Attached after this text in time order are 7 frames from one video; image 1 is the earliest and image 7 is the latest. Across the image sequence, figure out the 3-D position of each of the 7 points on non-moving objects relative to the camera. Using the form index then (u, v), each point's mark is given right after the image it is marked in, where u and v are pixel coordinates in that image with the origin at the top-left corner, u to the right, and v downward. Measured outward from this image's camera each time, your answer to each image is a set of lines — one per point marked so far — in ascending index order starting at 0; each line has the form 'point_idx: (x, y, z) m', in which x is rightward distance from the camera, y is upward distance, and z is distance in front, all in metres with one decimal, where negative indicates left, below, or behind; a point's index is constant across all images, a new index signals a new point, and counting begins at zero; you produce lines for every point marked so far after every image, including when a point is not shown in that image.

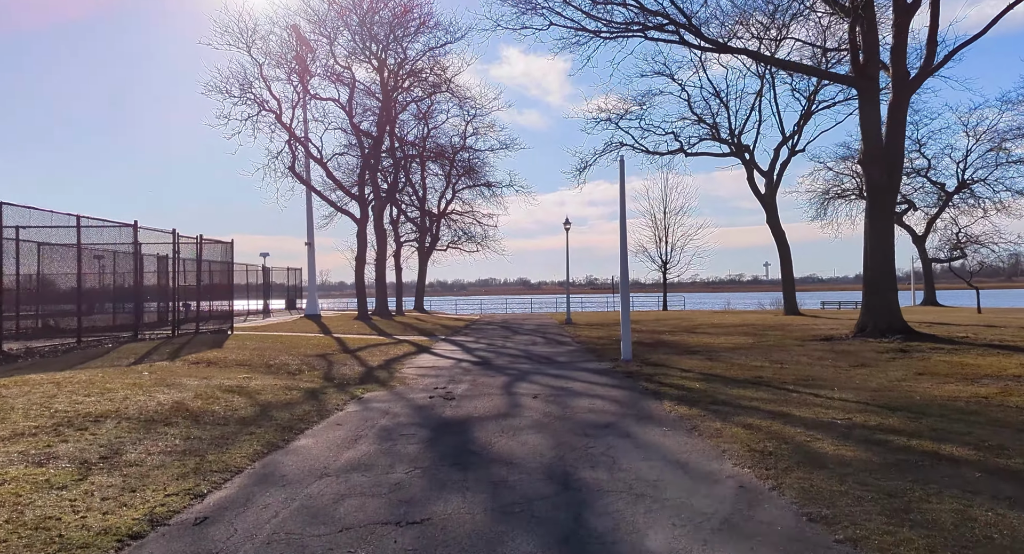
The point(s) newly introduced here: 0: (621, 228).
0: (+2.6, +1.1, +16.3) m
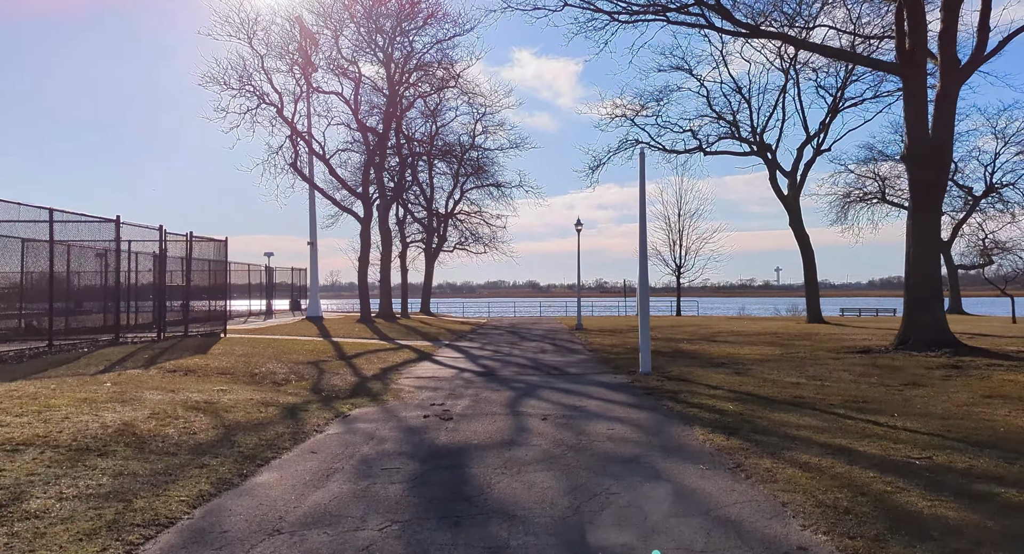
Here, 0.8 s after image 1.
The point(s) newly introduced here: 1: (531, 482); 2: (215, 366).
0: (+2.7, +1.0, +14.9) m
1: (+0.2, -1.9, +6.4) m
2: (-6.2, -1.9, +14.5) m
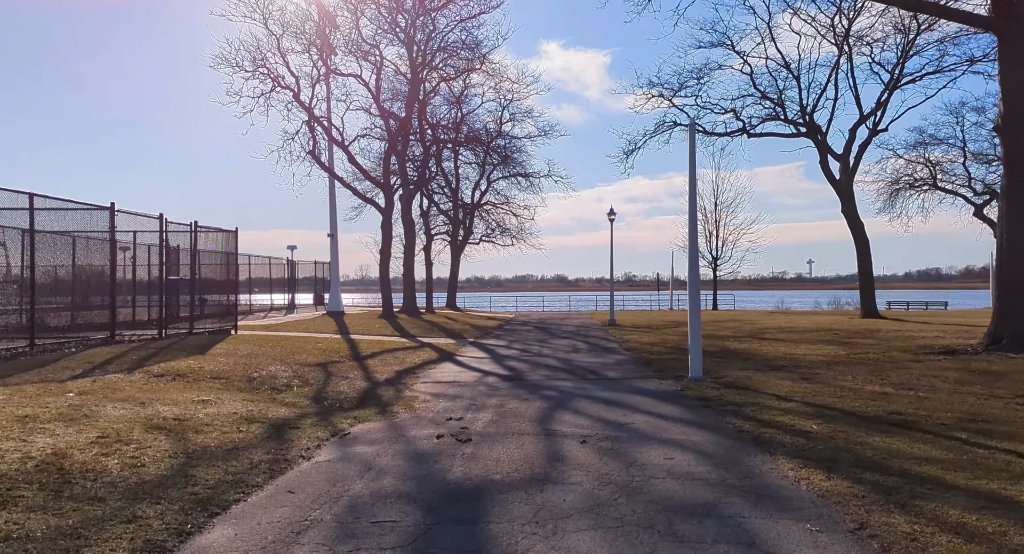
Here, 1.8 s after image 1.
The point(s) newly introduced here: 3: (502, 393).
0: (+3.3, +1.2, +12.9) m
1: (+0.4, -1.8, +4.6) m
2: (-5.6, -1.7, +12.9) m
3: (-0.2, -2.0, +12.1) m
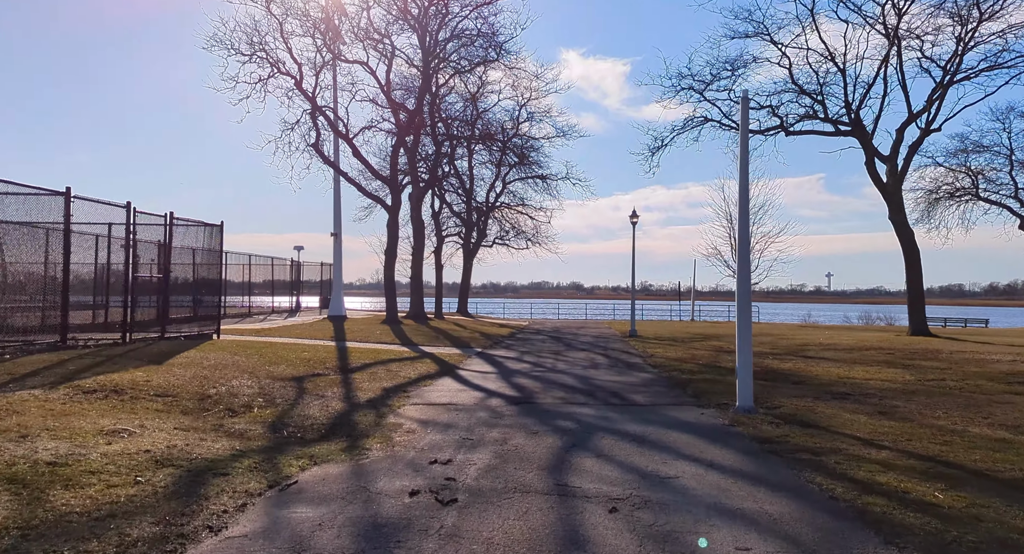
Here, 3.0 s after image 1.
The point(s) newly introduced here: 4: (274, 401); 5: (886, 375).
0: (+3.5, +1.1, +10.6) m
1: (+0.3, -1.8, +2.3) m
2: (-5.5, -1.6, +10.8) m
3: (-0.1, -2.1, +9.9) m
4: (-3.7, -1.9, +10.9) m
5: (+7.9, -2.0, +14.5) m
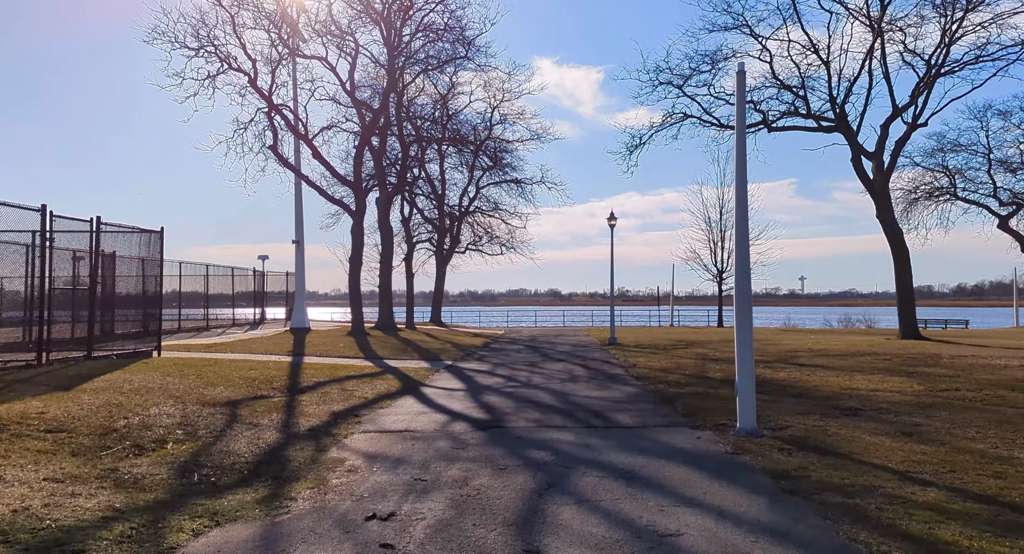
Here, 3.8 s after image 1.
0: (+3.0, +1.1, +9.2) m
1: (+0.2, -1.7, +0.8) m
2: (-6.0, -1.8, +9.0) m
3: (-0.5, -2.1, +8.3) m
4: (-4.2, -2.0, +9.2) m
5: (+7.3, -2.0, +13.3) m
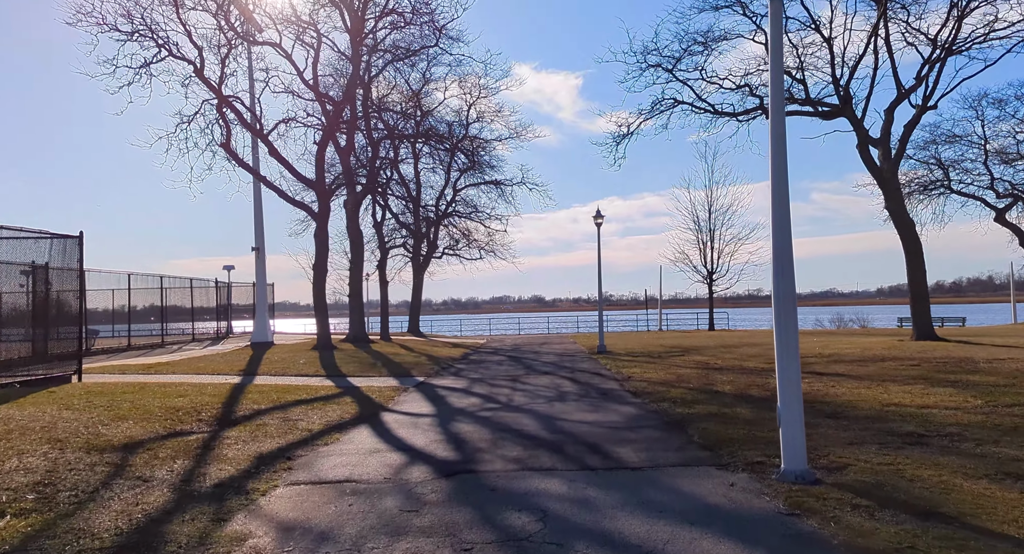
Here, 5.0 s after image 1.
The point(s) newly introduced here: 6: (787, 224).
0: (+2.6, +1.1, +7.0) m
1: (+0.1, -1.6, -1.5) m
2: (-6.2, -1.9, +6.6) m
3: (-0.8, -2.1, +6.0) m
4: (-4.4, -2.1, +6.8) m
5: (+6.9, -1.9, +11.1) m
6: (+2.8, +0.5, +6.9) m
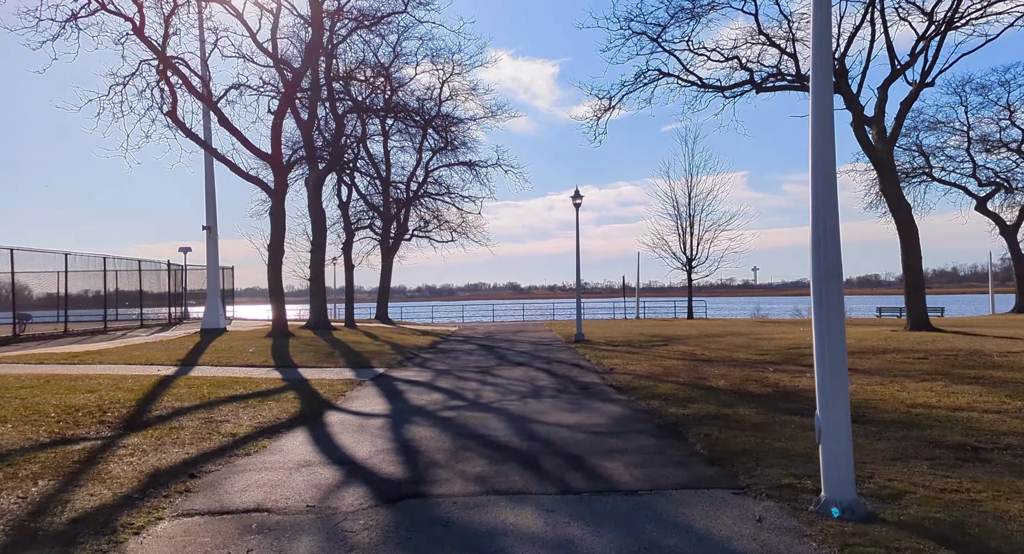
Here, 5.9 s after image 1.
0: (+2.3, +1.3, +5.3) m
1: (+0.1, -1.5, -3.2) m
2: (-6.5, -1.6, +4.7) m
3: (-1.0, -1.9, +4.3) m
4: (-4.8, -1.8, +4.9) m
5: (+6.4, -1.7, +9.7) m
6: (+2.5, +0.8, +5.3) m
